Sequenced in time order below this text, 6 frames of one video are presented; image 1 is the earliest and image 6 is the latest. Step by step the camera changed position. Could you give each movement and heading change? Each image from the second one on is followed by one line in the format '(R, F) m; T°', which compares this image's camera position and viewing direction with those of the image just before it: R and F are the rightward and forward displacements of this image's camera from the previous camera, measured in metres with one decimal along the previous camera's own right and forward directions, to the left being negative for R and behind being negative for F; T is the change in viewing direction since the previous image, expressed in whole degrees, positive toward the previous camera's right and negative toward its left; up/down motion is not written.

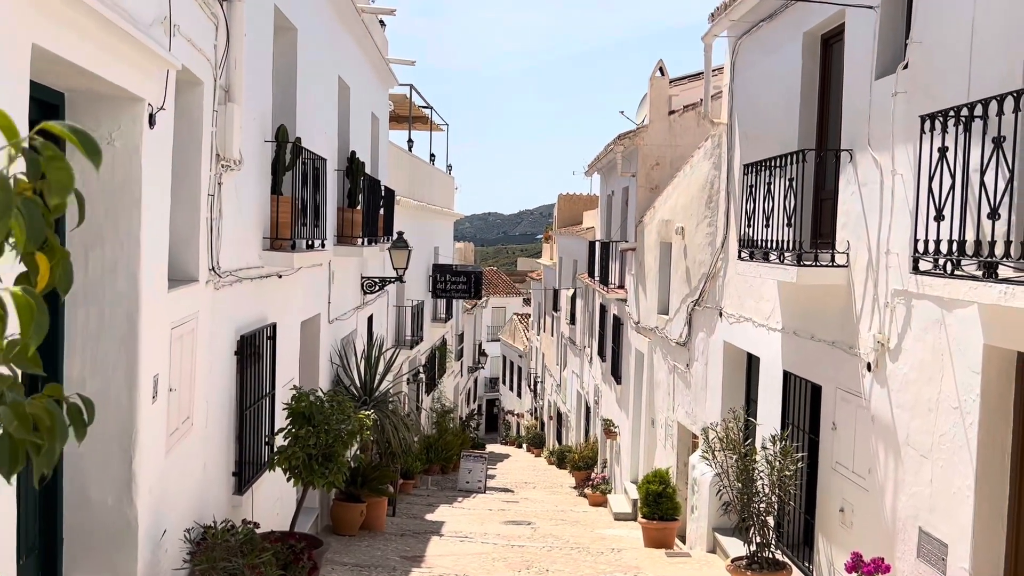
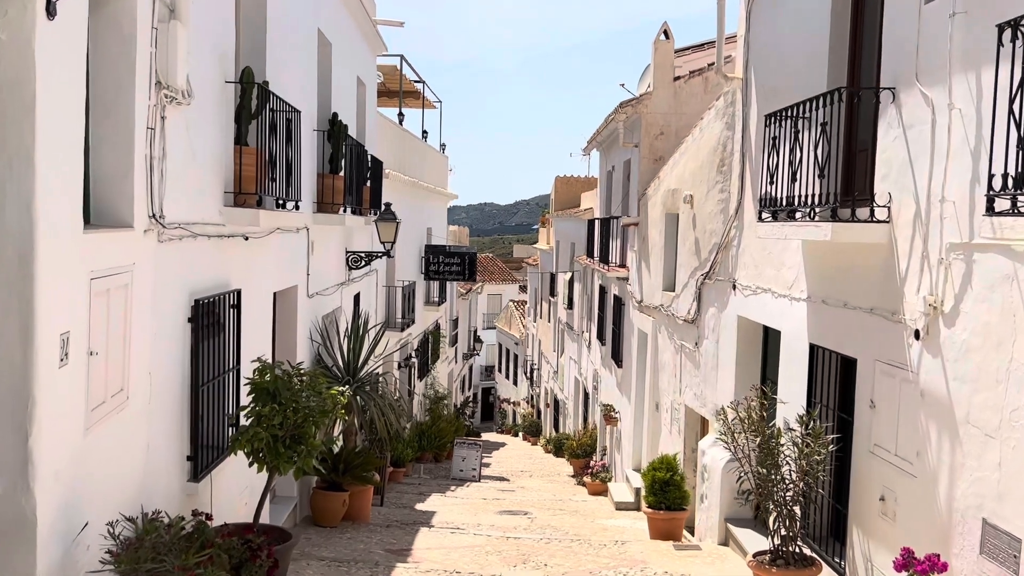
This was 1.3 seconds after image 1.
(0.0, +0.8) m; 0°
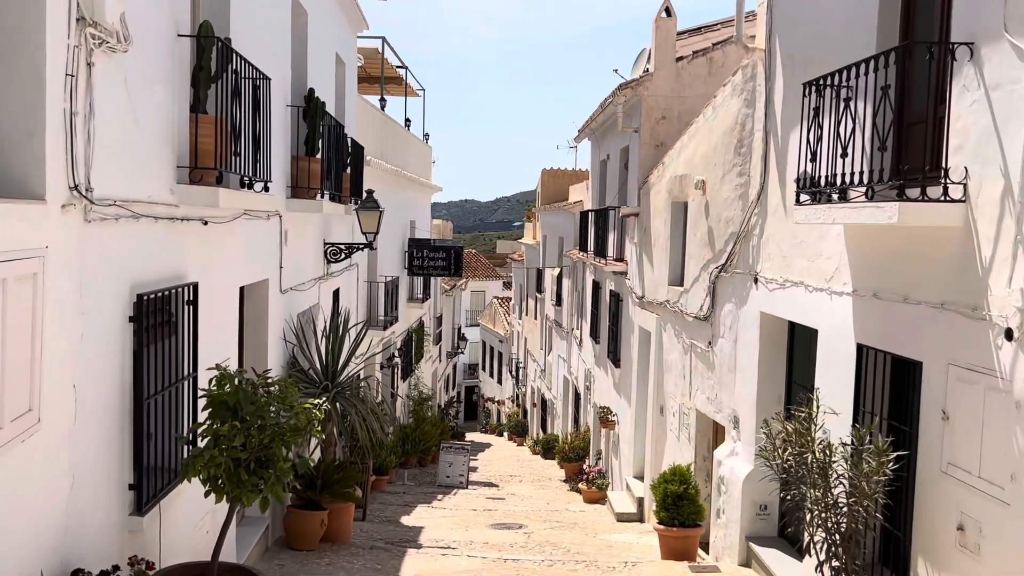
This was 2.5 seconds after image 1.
(-0.1, +0.9) m; +1°
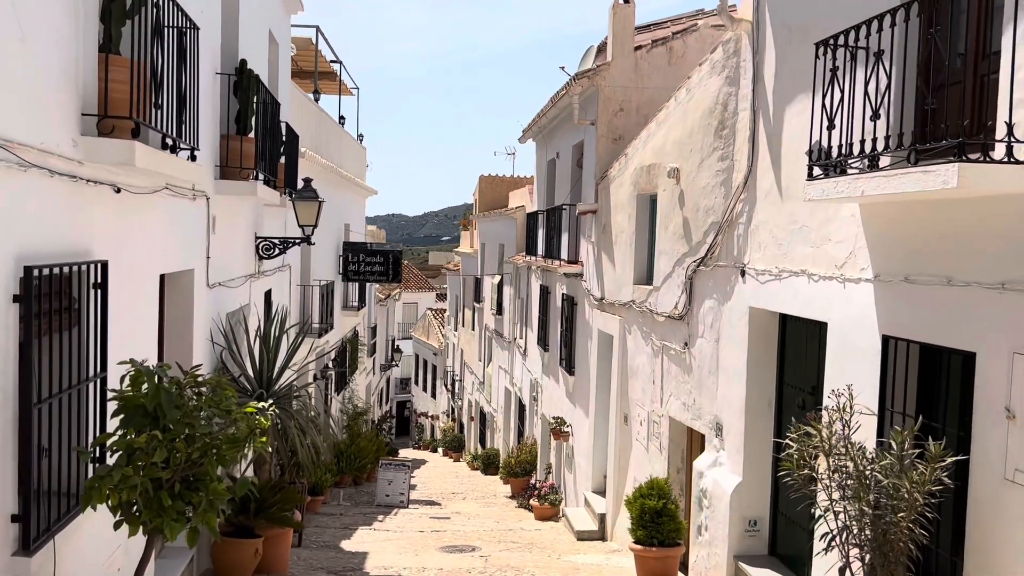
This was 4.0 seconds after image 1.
(-0.3, +0.9) m; +5°
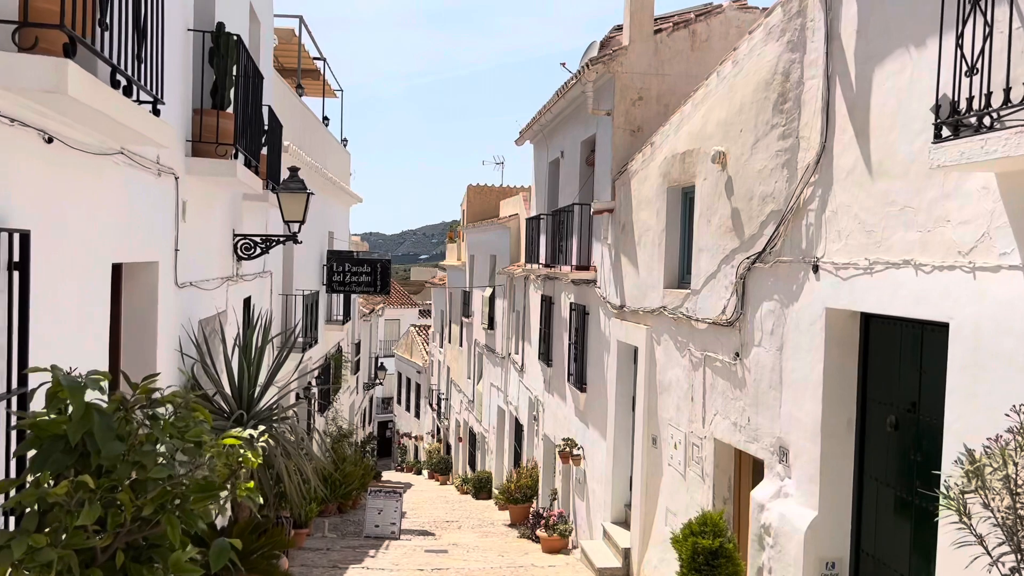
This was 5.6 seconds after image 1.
(-0.4, +1.1) m; +1°
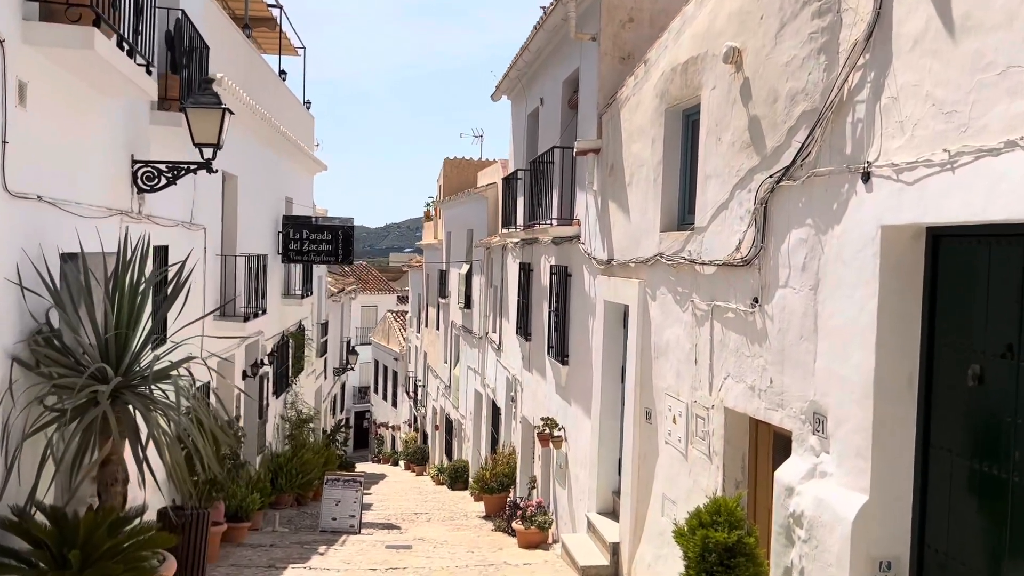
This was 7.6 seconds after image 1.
(+0.2, +1.4) m; +1°
